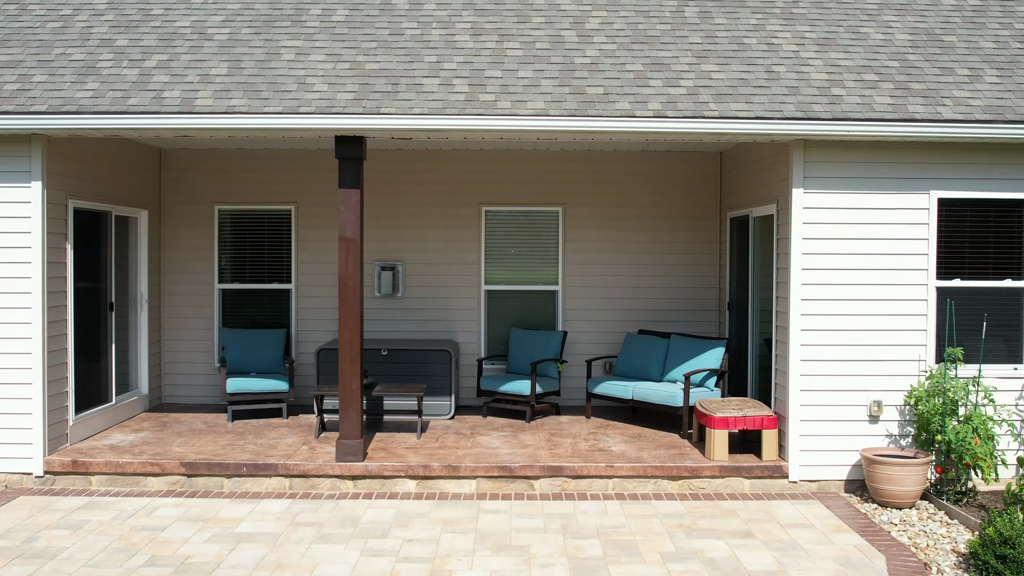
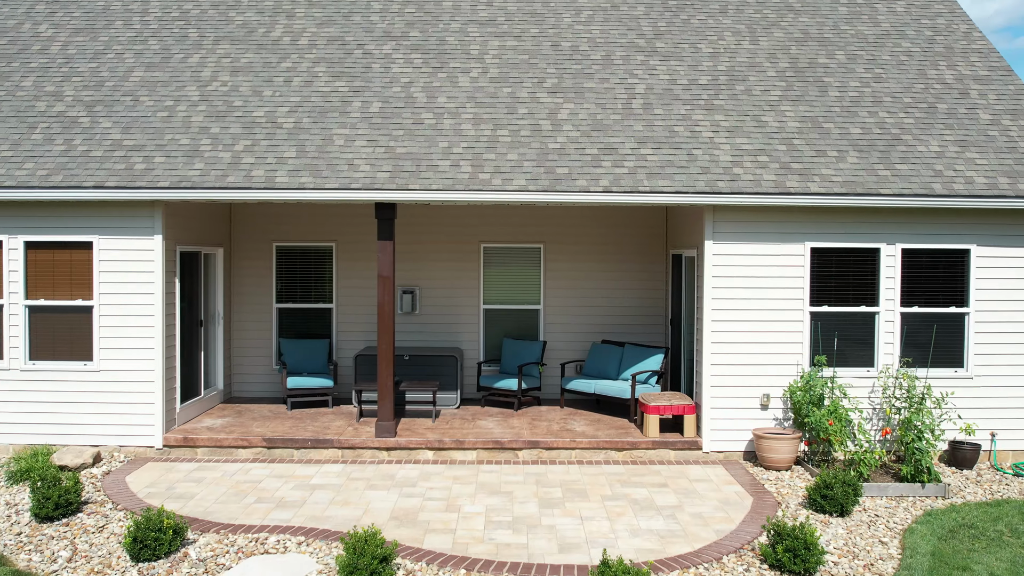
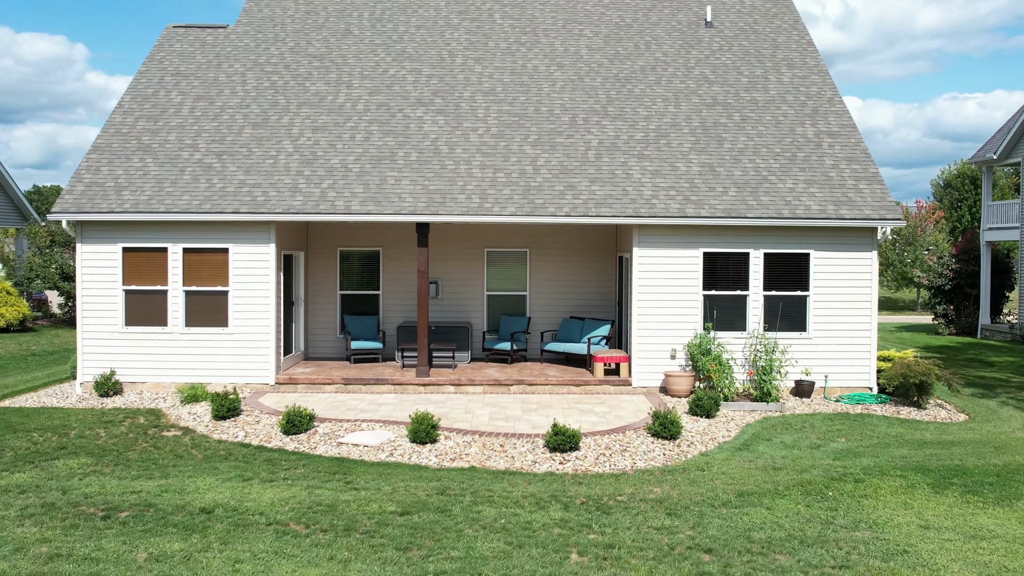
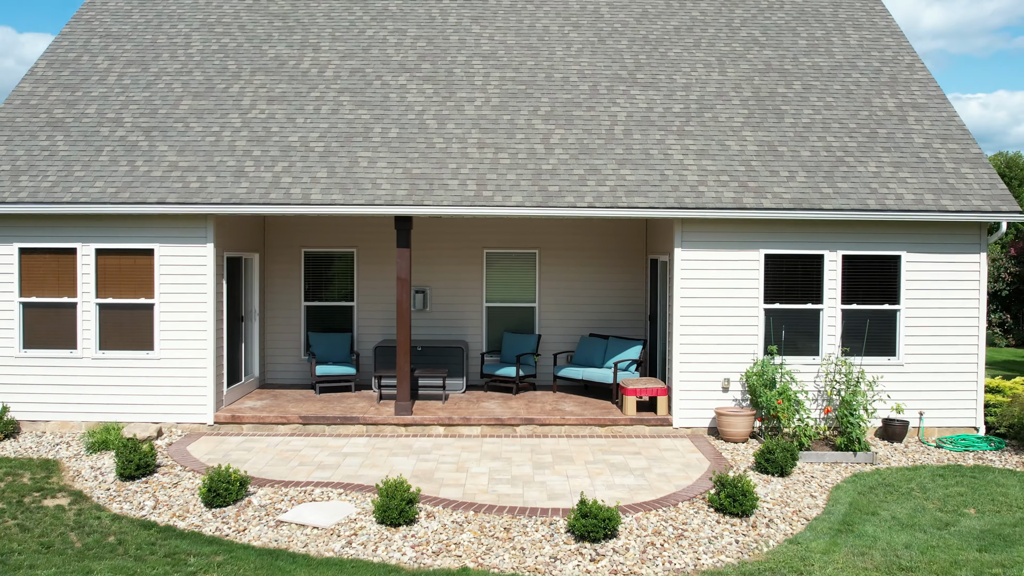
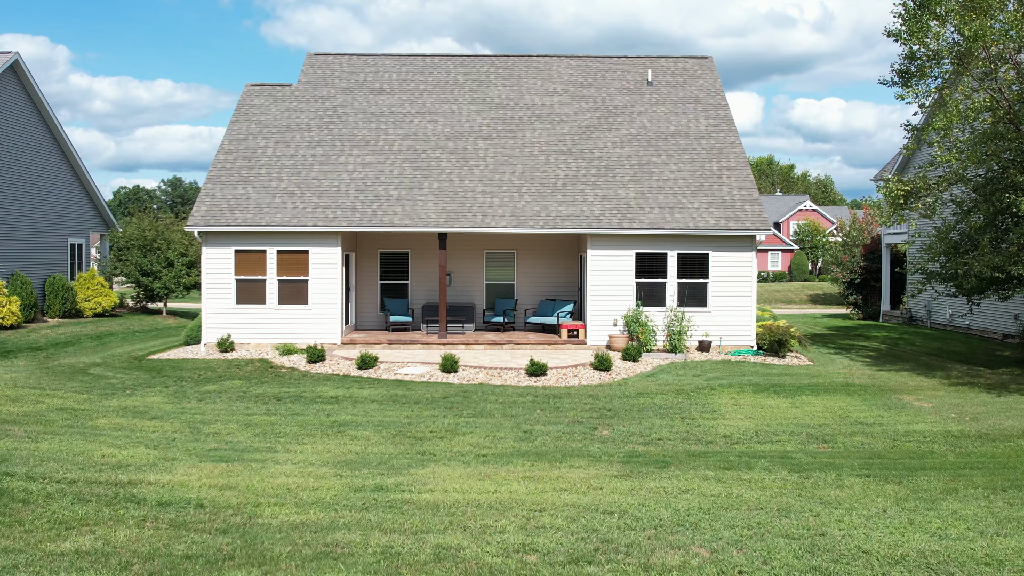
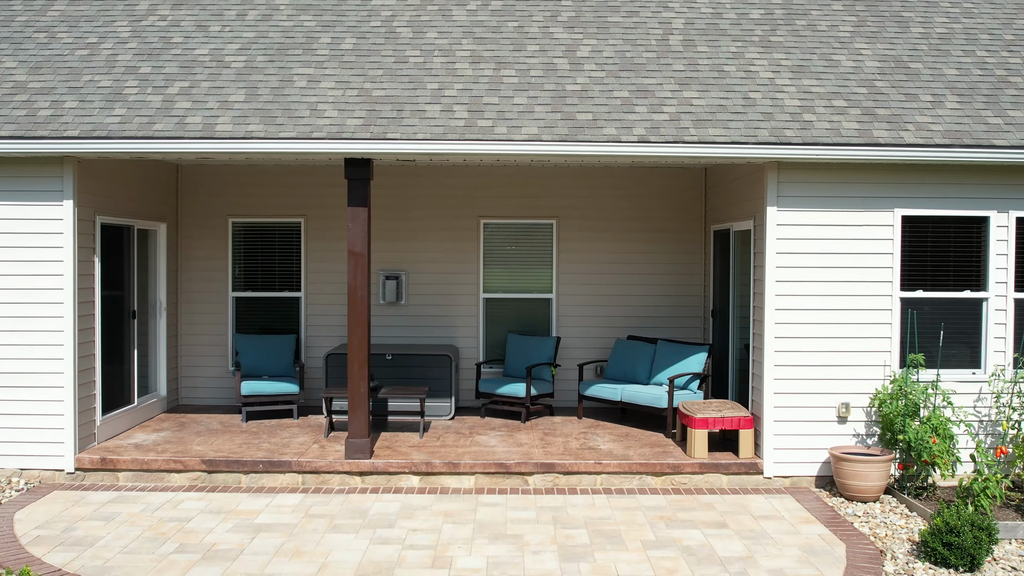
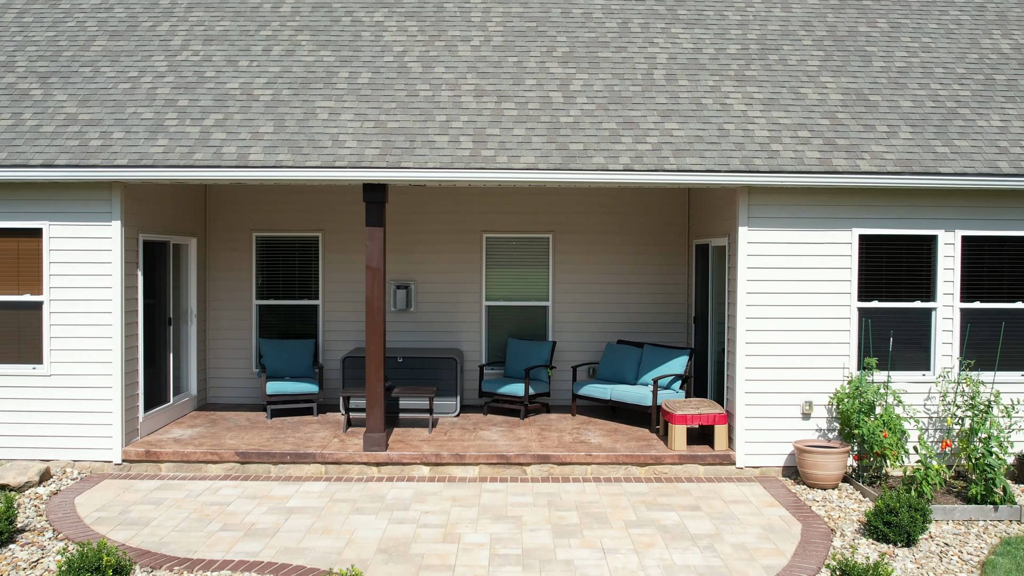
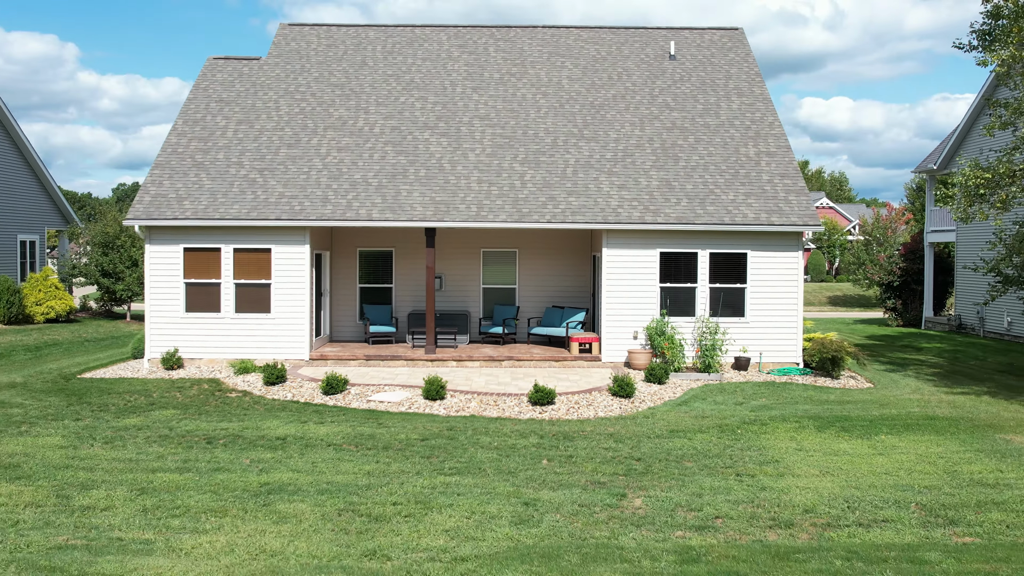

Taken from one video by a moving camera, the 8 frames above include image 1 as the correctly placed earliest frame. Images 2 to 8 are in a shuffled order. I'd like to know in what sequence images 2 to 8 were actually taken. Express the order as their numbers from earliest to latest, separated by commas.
6, 7, 2, 4, 3, 8, 5
